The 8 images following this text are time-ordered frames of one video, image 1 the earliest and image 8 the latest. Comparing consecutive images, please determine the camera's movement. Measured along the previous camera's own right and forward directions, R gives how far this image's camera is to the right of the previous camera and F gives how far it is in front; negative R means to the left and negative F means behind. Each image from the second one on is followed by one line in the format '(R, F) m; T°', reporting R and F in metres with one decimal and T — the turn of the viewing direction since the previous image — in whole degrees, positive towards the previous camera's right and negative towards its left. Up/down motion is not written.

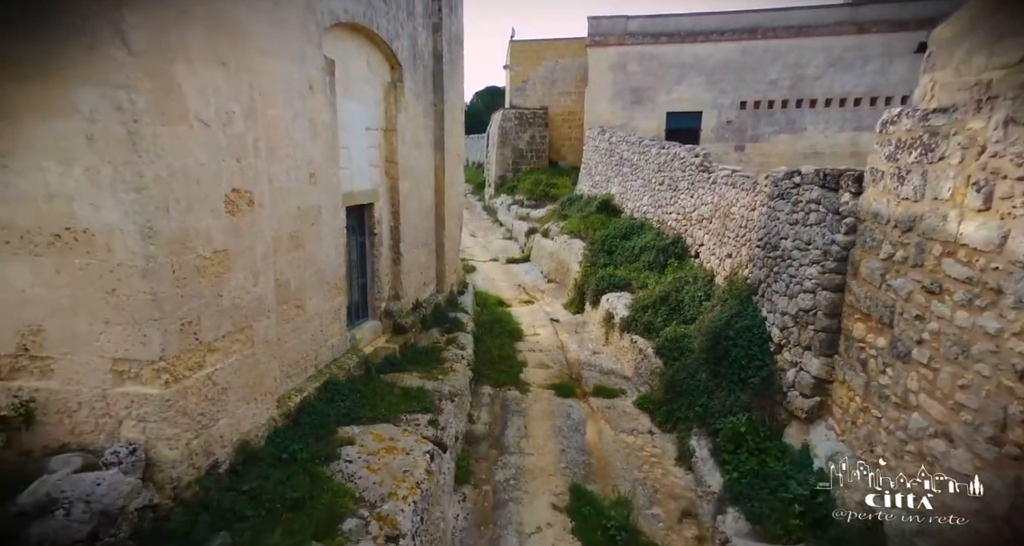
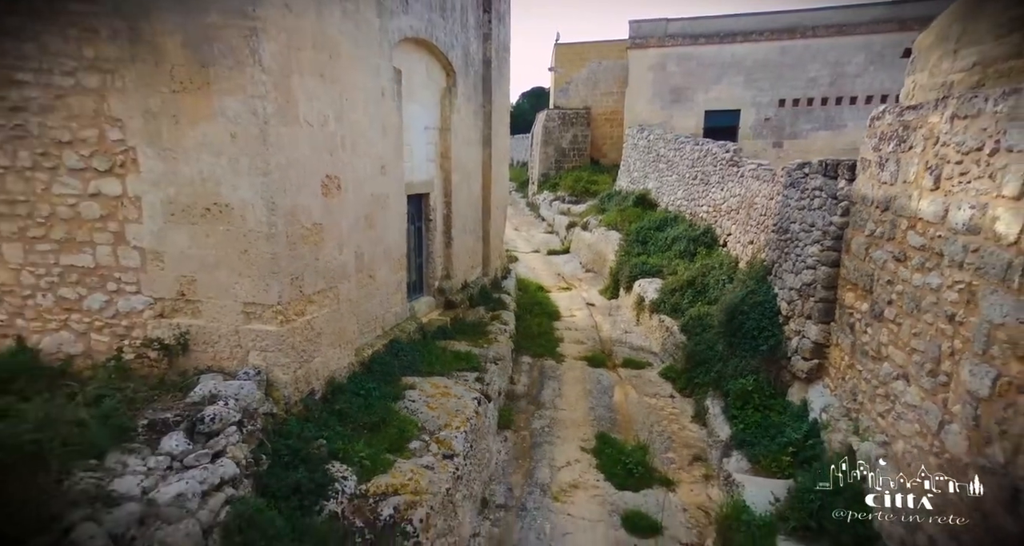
(+0.1, -0.9) m; -4°
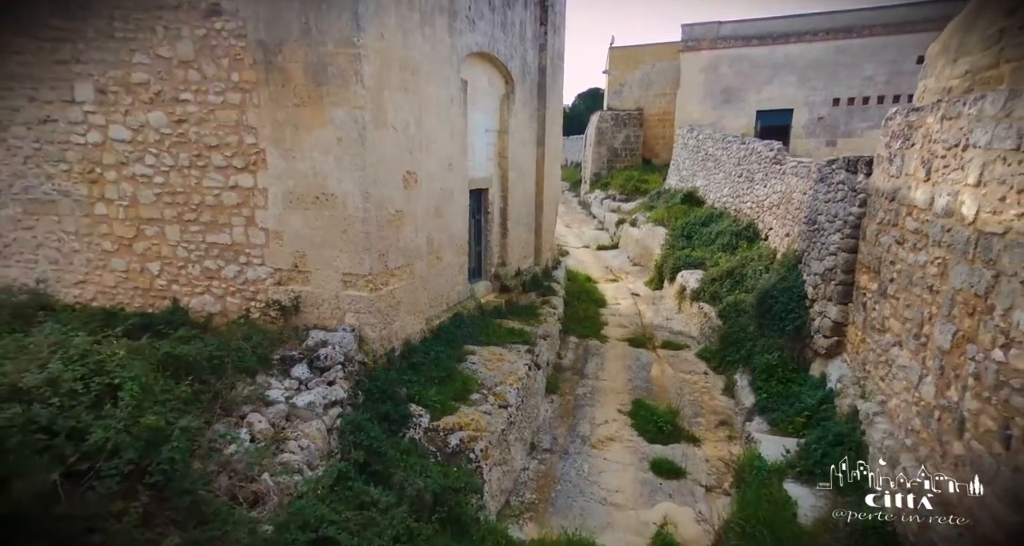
(+0.1, -0.9) m; -5°
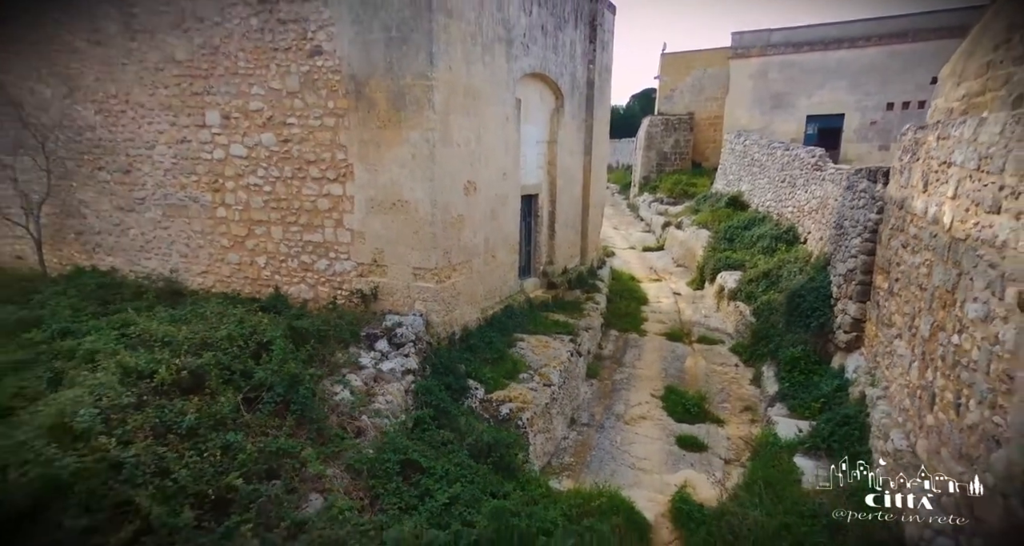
(+0.1, -0.9) m; -5°
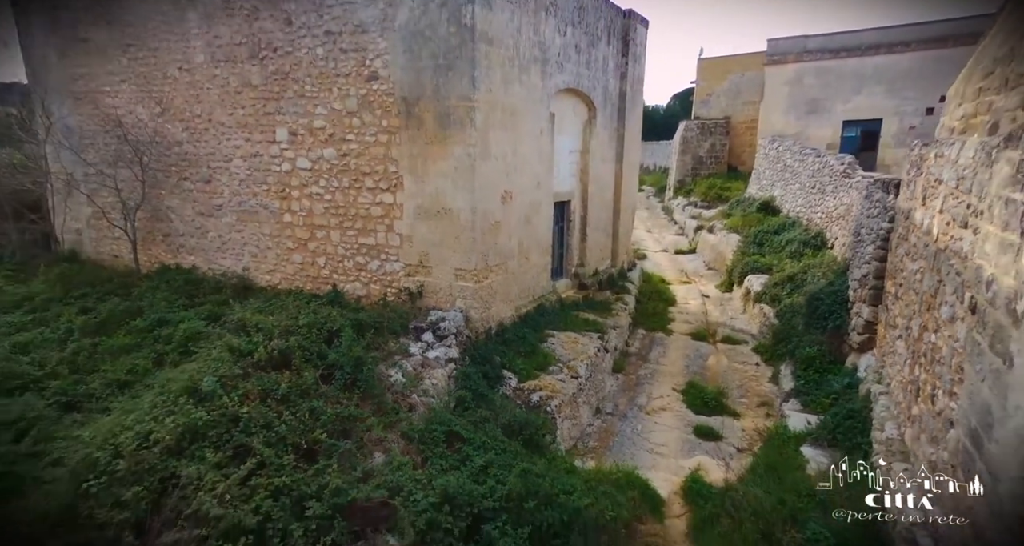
(+0.1, -0.7) m; -4°
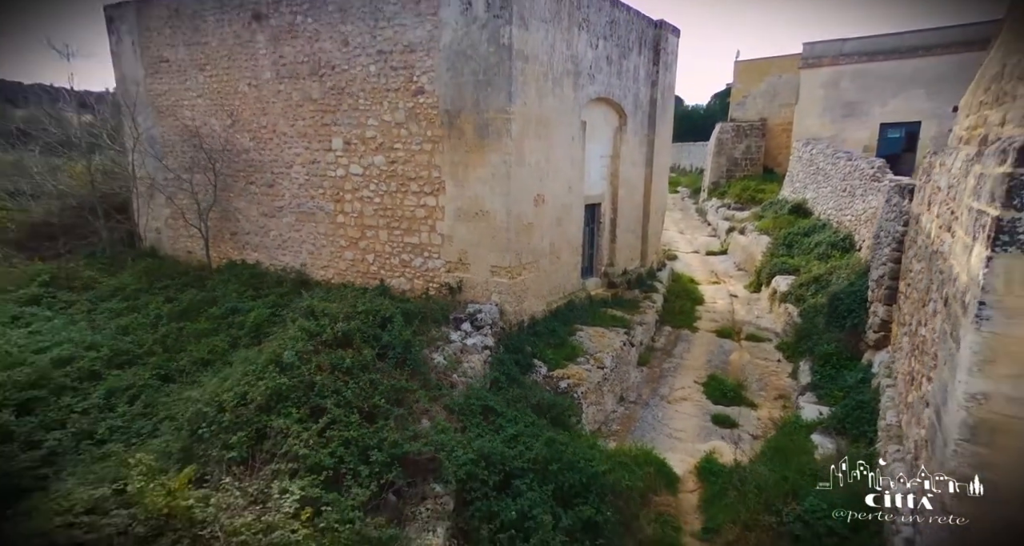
(+0.1, -0.6) m; -3°
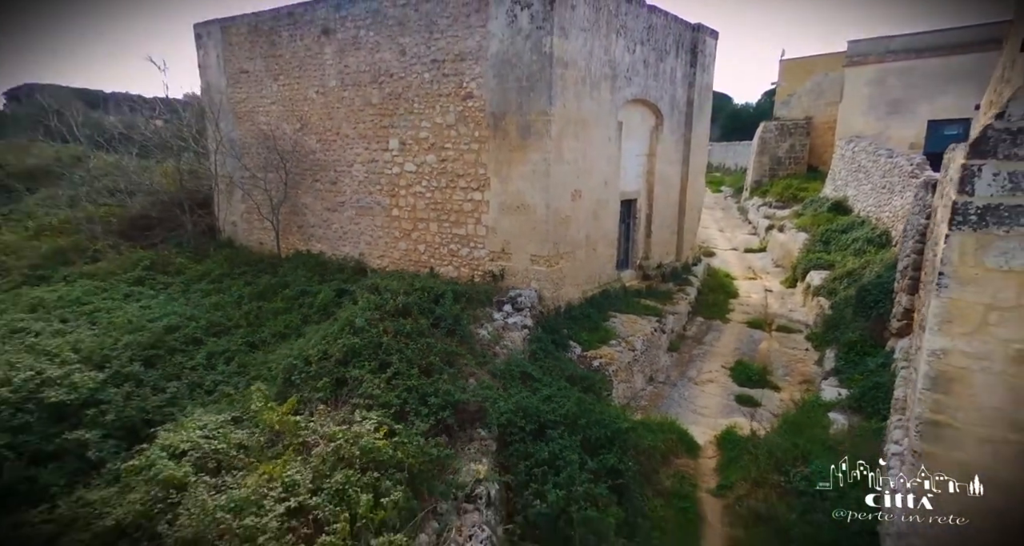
(+0.1, -0.7) m; -4°
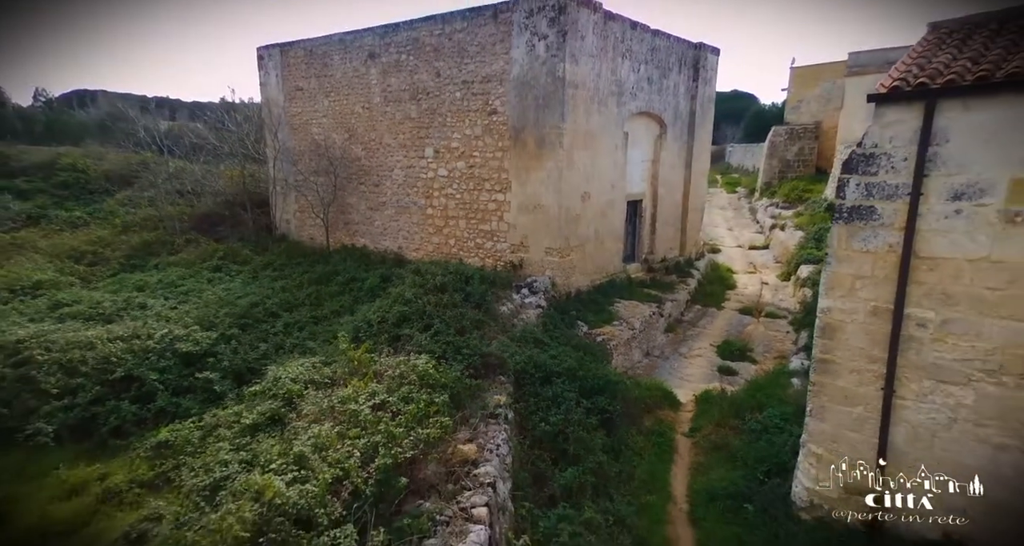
(+0.1, -1.5) m; -2°
